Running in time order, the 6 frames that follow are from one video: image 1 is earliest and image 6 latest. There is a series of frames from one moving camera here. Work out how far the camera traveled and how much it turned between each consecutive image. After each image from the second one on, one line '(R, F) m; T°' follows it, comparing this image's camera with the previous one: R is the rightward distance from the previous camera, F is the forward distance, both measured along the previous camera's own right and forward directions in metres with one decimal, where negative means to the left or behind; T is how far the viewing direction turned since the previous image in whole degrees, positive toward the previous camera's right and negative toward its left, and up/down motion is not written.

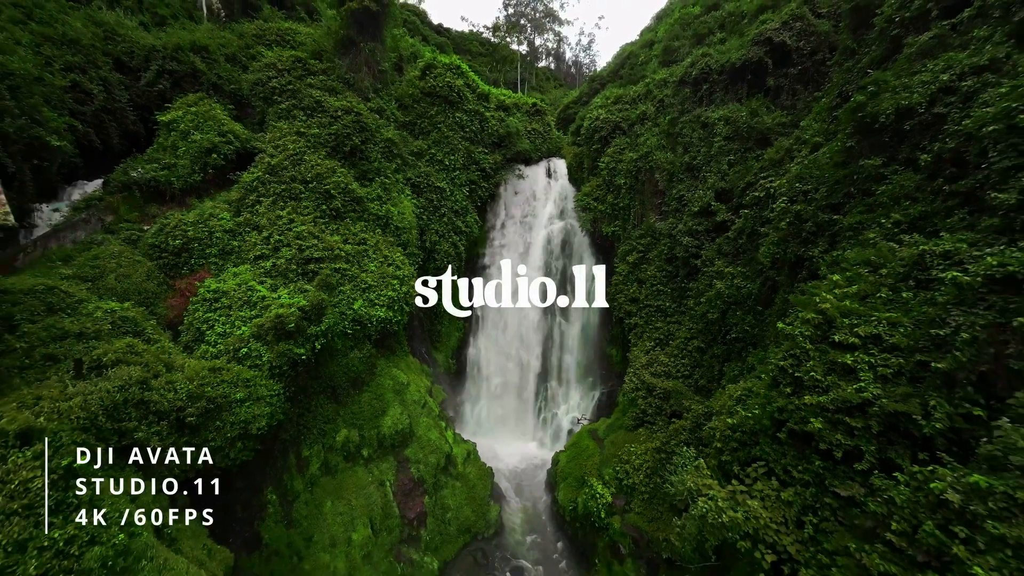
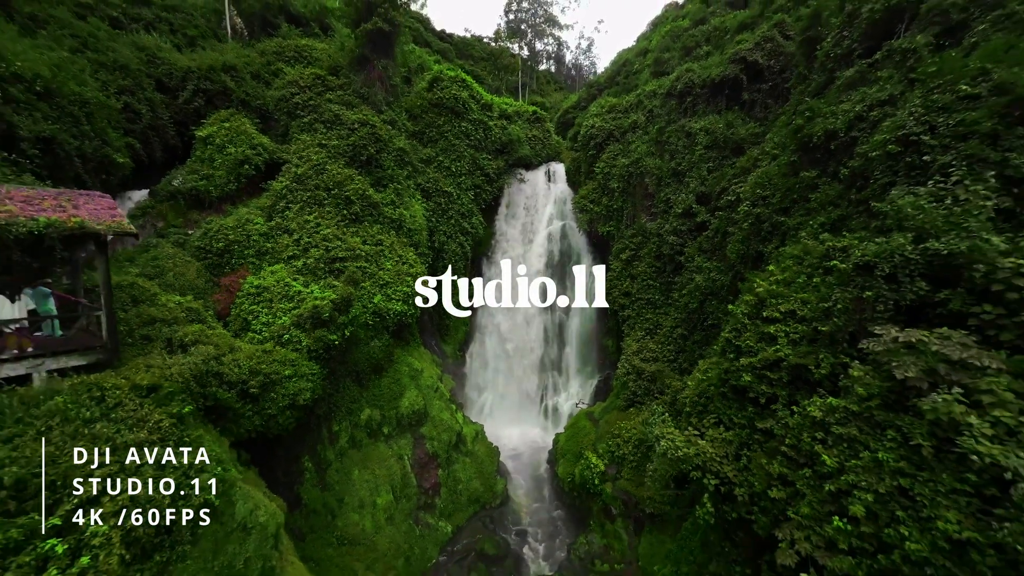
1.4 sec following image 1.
(0.0, -1.4) m; 0°
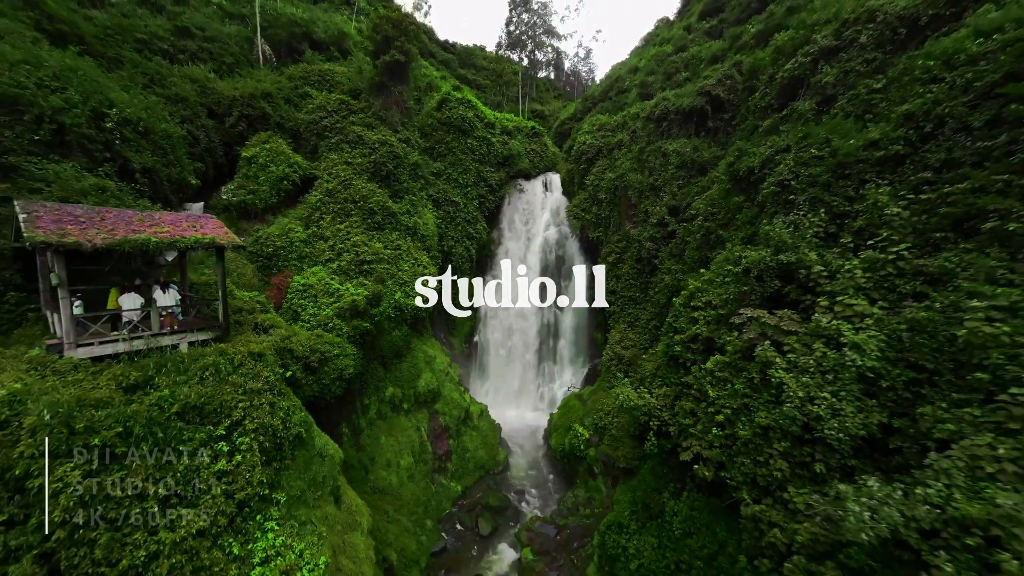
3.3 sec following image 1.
(0.0, -2.3) m; 0°
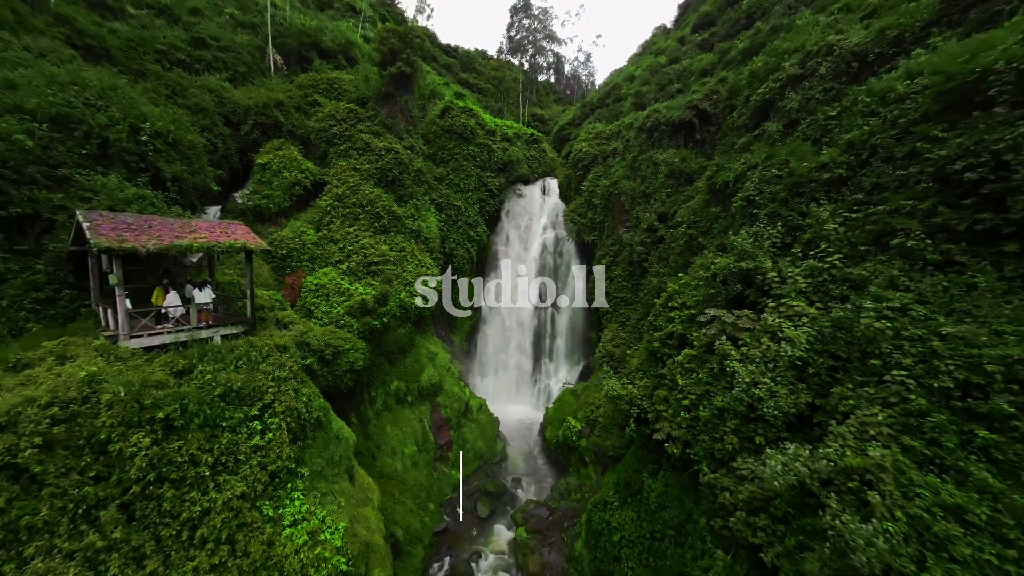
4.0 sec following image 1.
(0.0, -1.0) m; 0°
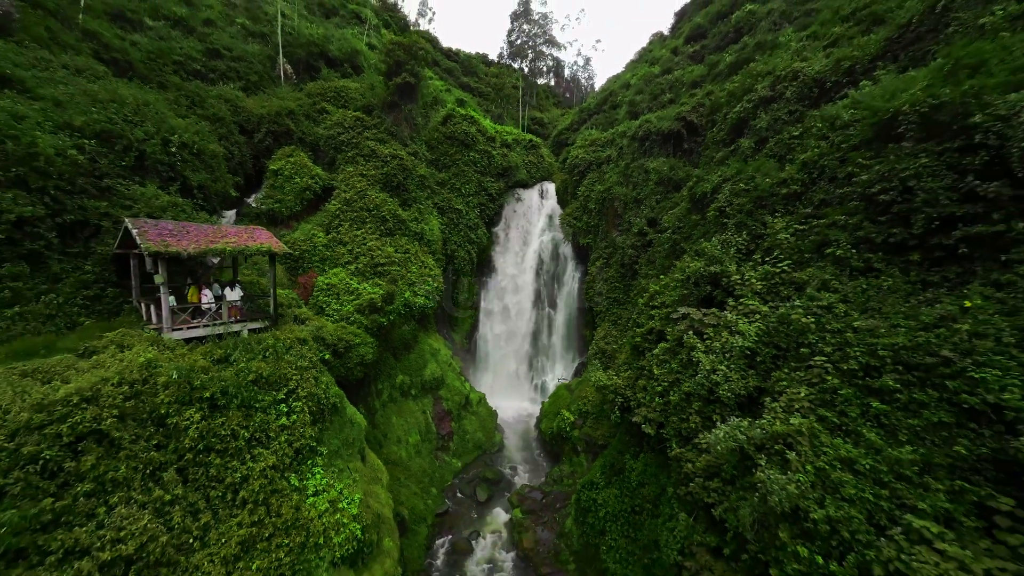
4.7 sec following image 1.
(+0.1, -1.0) m; 0°
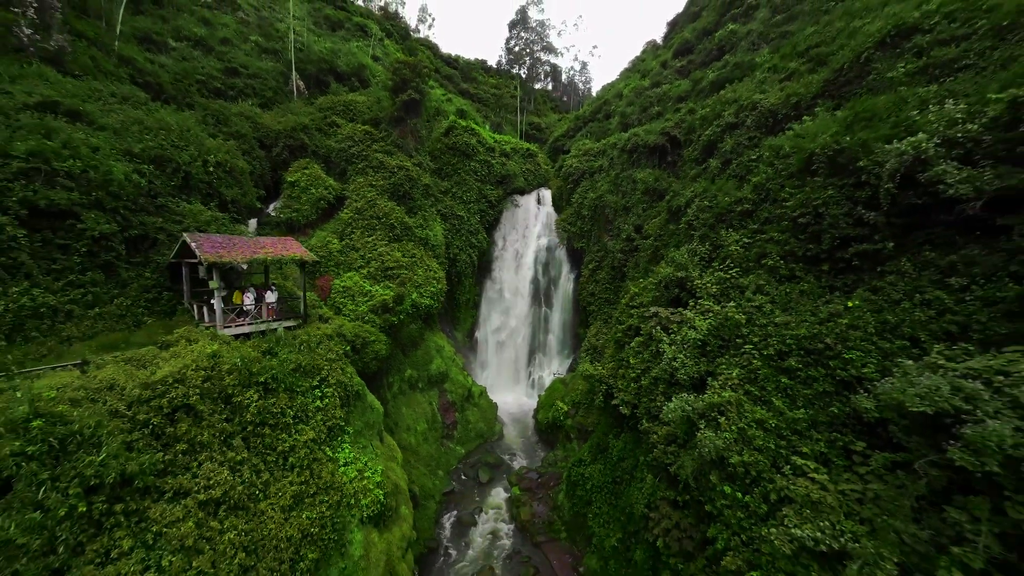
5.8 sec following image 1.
(0.0, -1.5) m; 0°
